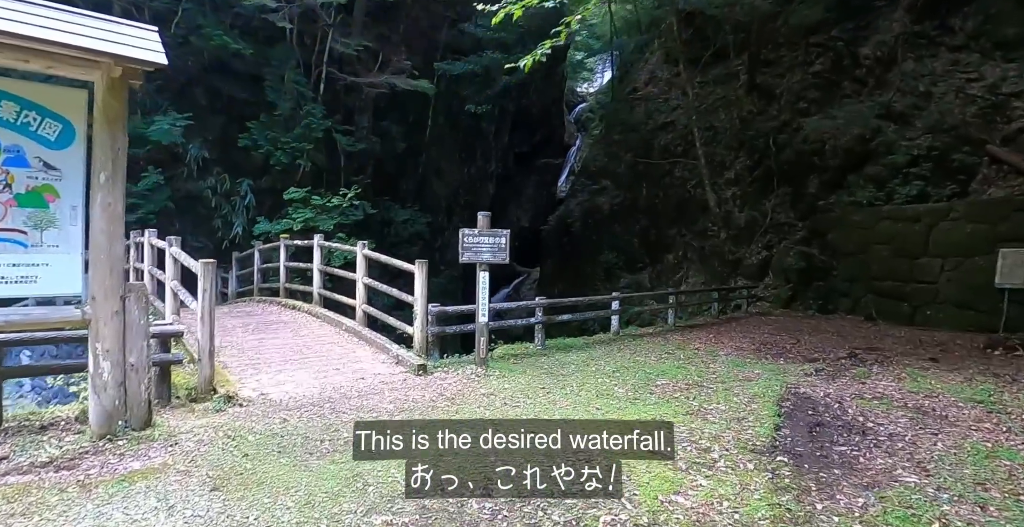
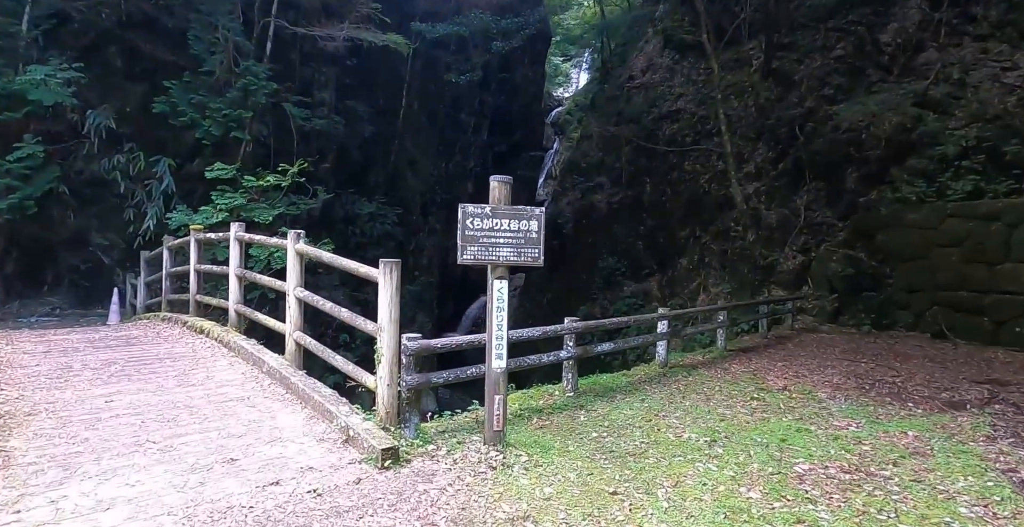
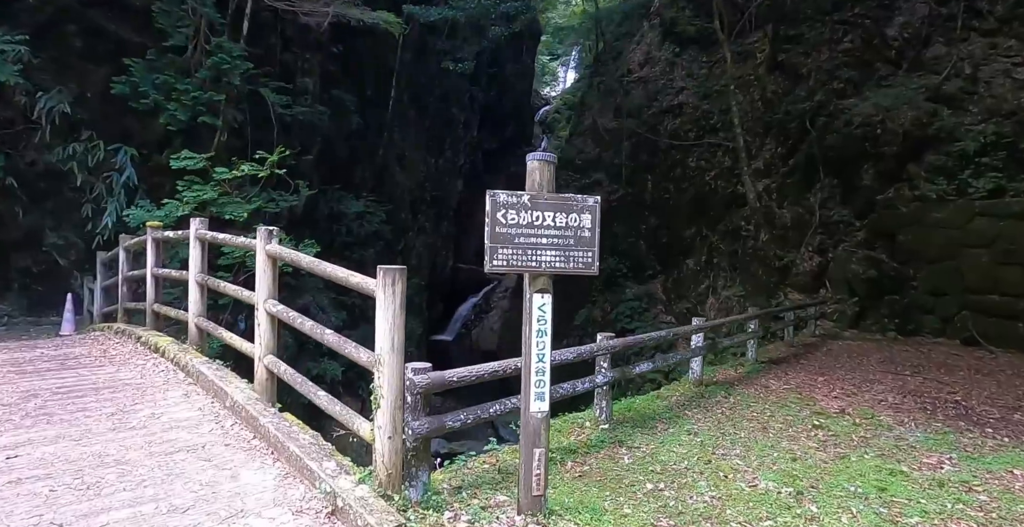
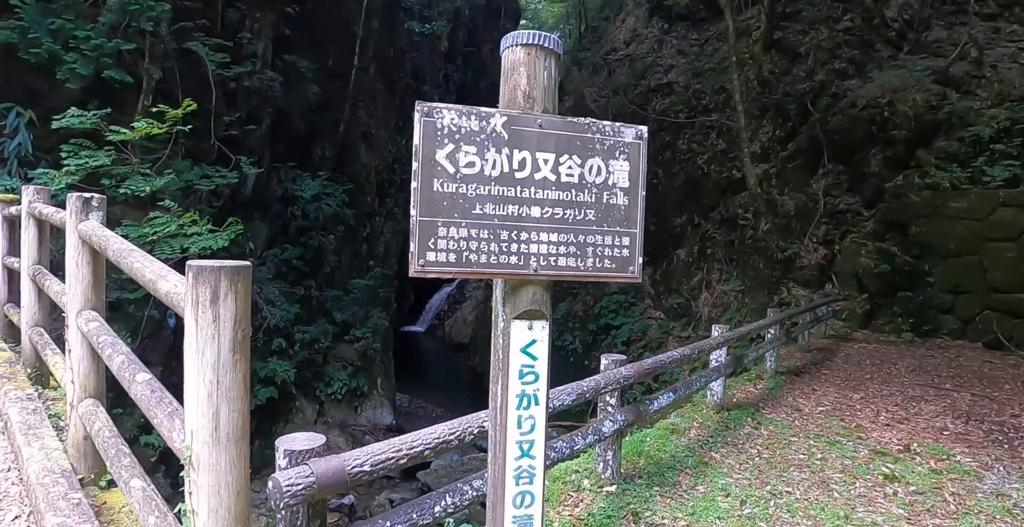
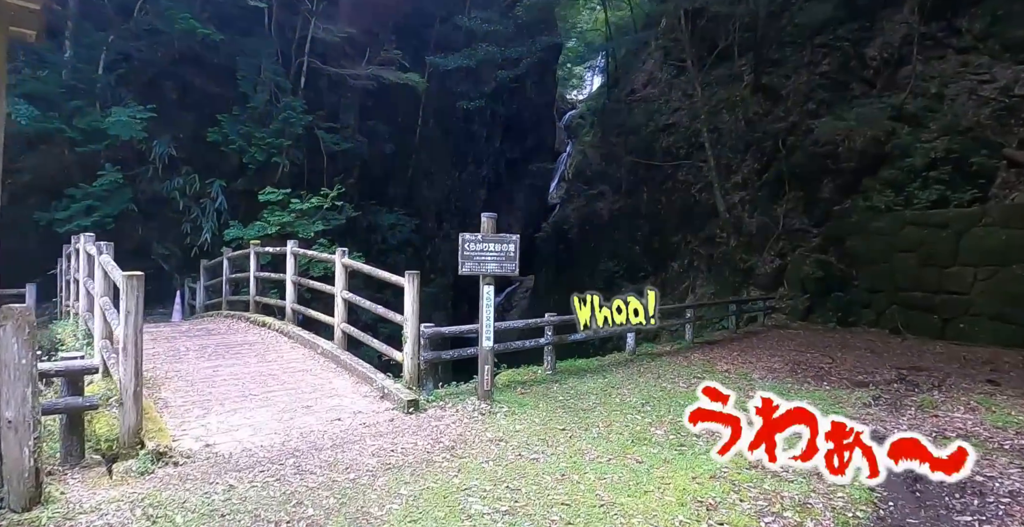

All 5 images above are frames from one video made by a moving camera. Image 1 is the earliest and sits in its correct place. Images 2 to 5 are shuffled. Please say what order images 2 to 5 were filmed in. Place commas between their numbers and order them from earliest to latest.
5, 2, 3, 4
